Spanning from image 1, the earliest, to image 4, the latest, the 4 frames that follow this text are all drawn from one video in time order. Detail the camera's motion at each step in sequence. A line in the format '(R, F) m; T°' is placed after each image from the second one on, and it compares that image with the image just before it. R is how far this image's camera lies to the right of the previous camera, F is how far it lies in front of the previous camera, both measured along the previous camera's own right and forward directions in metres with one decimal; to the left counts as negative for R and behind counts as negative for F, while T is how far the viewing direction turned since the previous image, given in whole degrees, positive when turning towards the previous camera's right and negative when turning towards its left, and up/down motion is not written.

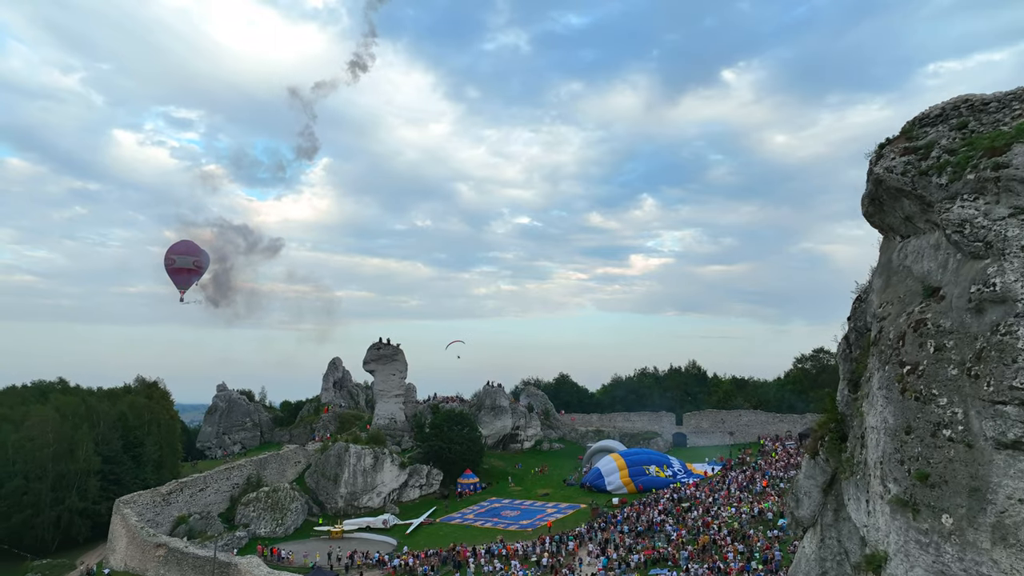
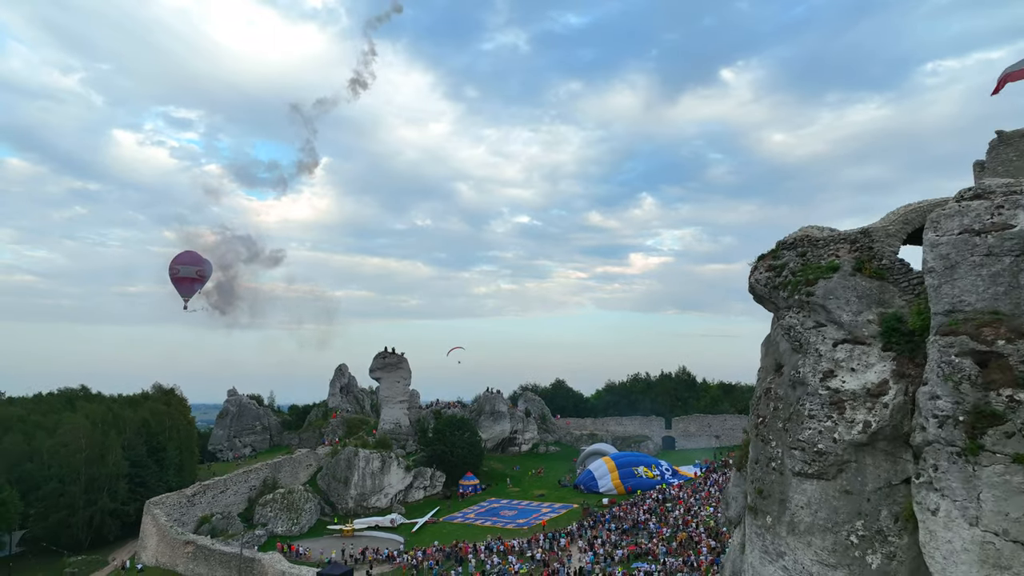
(+0.2, -4.0) m; 0°
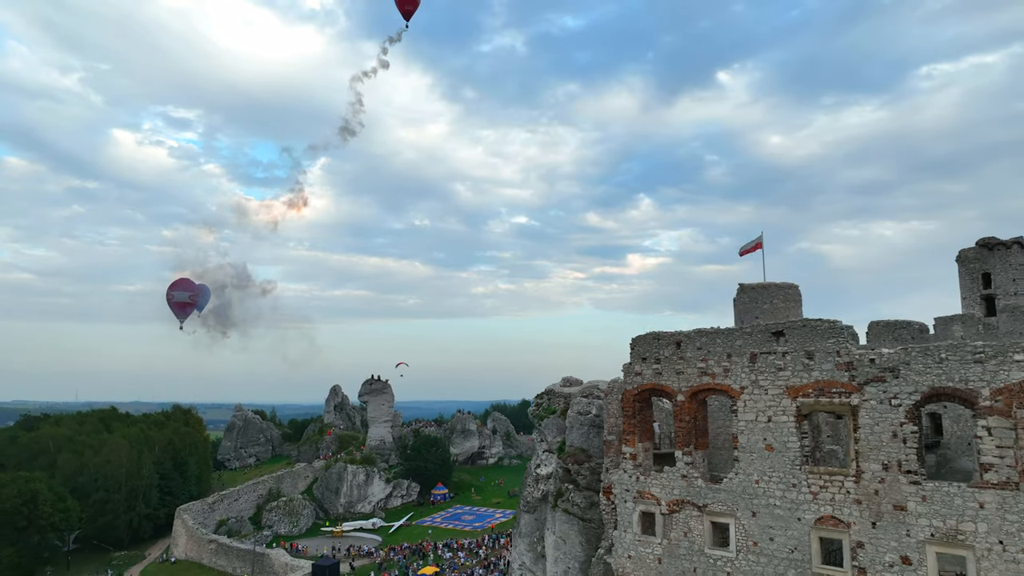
(+4.2, -12.6) m; 0°
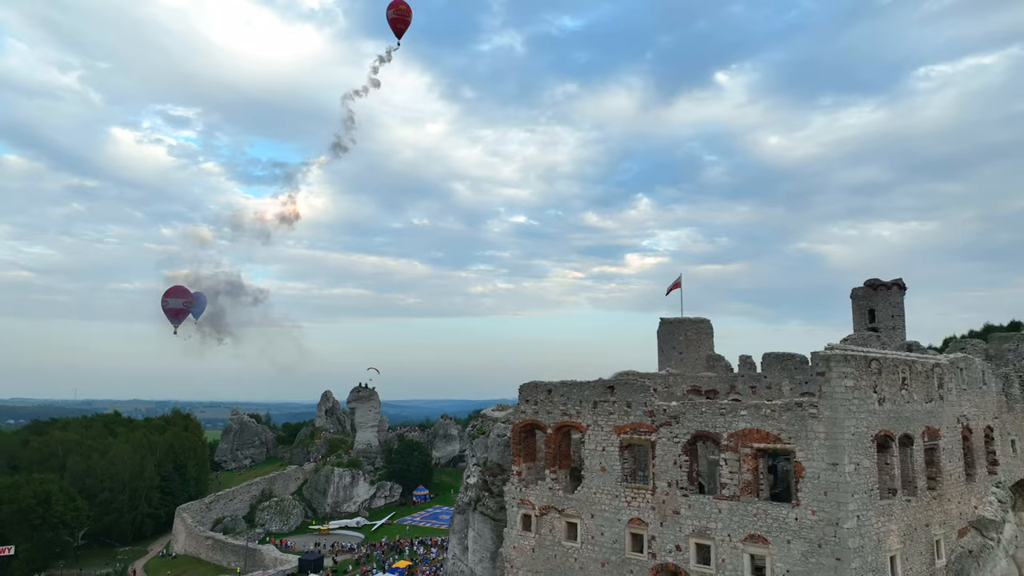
(+2.9, -5.7) m; 0°
